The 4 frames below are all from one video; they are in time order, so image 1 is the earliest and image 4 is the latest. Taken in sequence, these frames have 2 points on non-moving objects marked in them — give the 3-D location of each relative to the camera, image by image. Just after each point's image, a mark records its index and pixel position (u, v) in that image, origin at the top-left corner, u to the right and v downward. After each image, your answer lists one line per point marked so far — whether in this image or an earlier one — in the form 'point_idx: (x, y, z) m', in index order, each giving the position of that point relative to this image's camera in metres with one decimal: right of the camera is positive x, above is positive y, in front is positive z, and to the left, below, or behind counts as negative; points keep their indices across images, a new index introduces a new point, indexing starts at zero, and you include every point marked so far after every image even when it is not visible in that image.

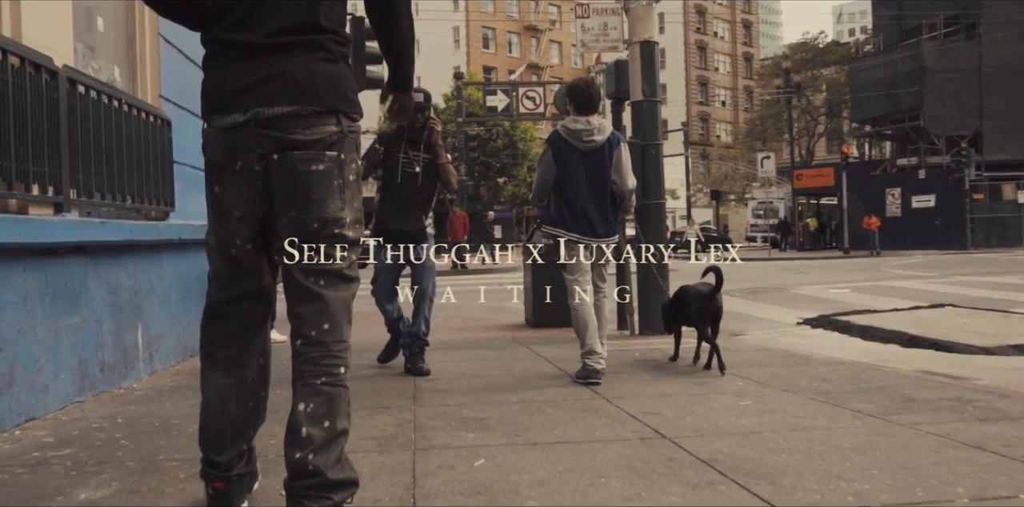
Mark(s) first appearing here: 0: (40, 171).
0: (-2.5, +0.4, +4.4) m
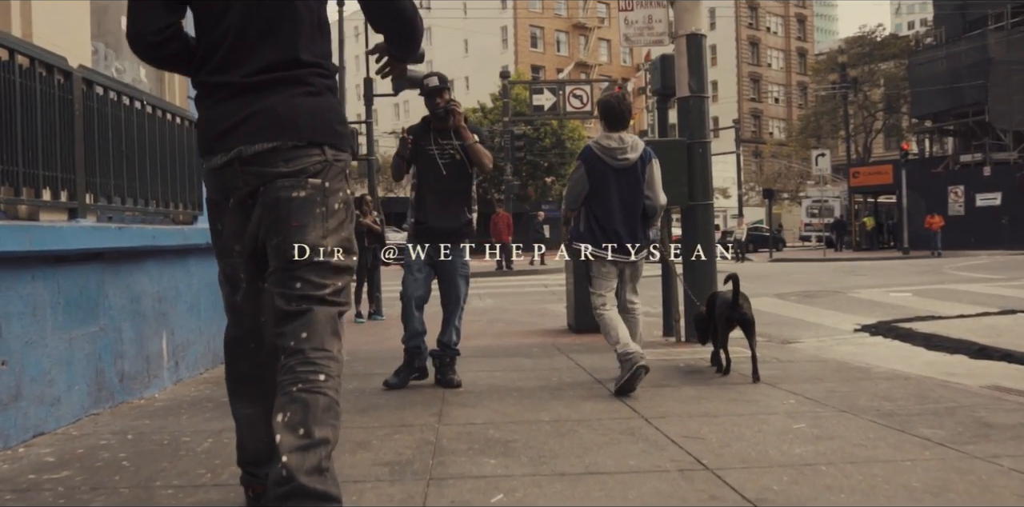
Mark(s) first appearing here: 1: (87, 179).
0: (-2.4, +0.4, +4.2) m
1: (-2.4, +0.4, +4.6) m
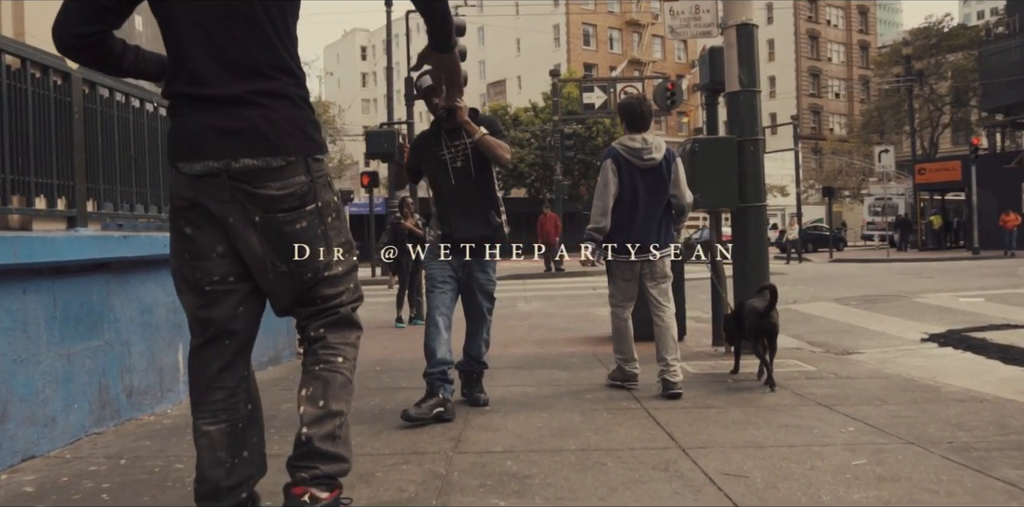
0: (-2.3, +0.3, +4.0) m
1: (-2.3, +0.4, +4.4) m
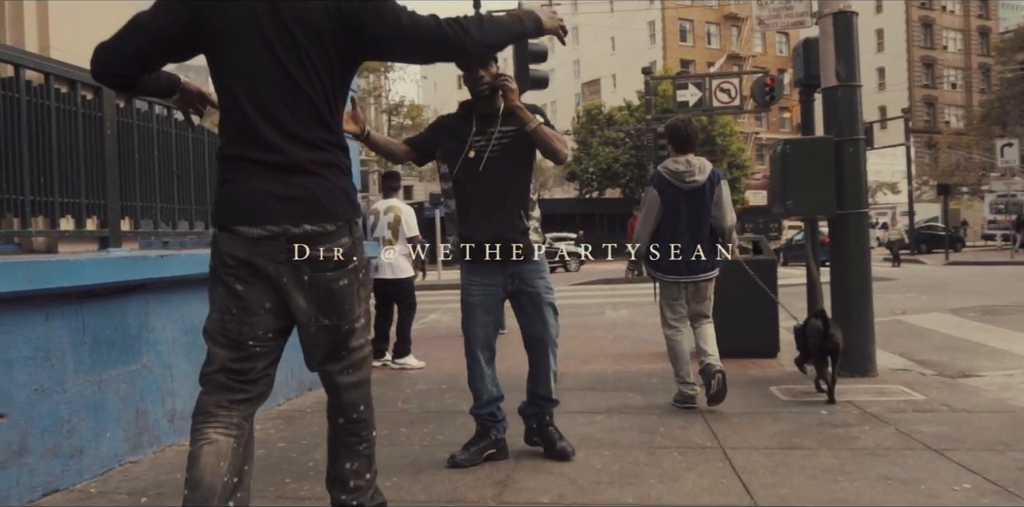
0: (-2.0, +0.2, +3.8) m
1: (-2.0, +0.3, +4.2) m
